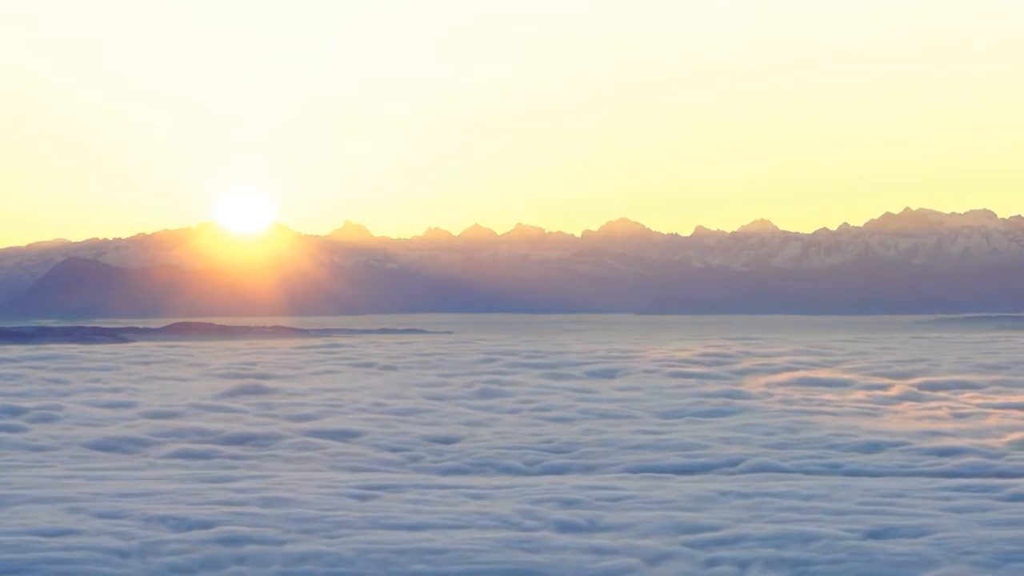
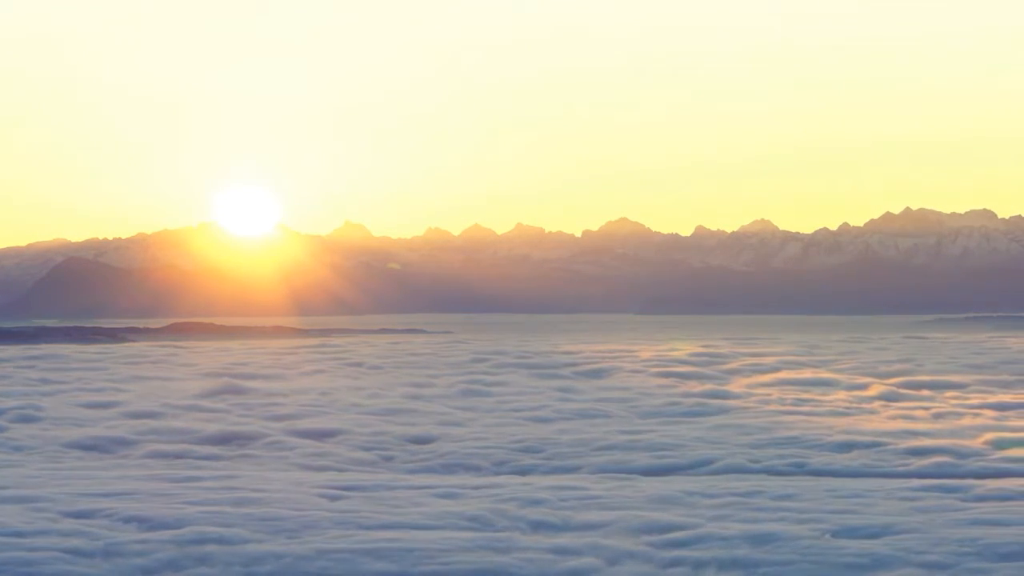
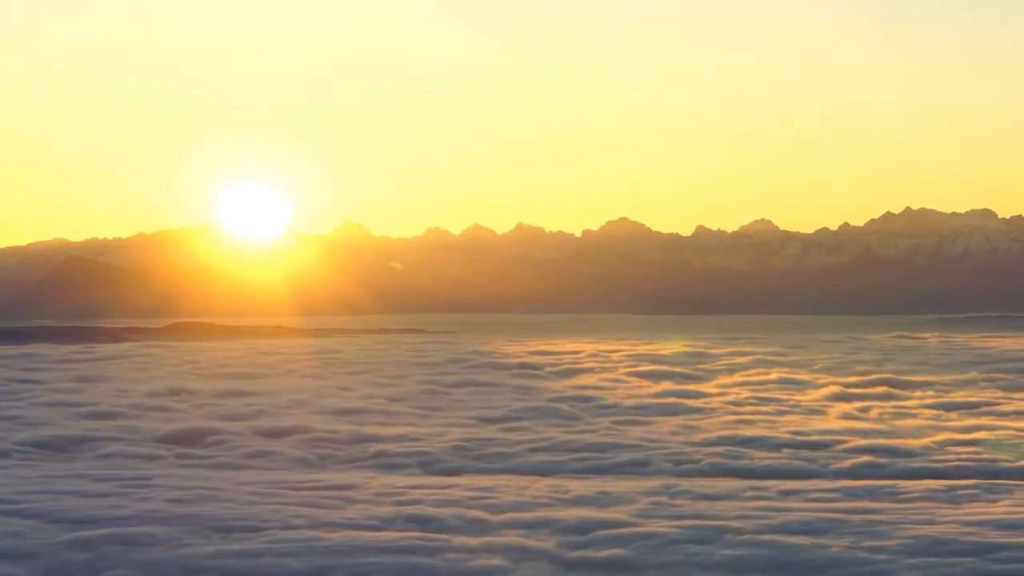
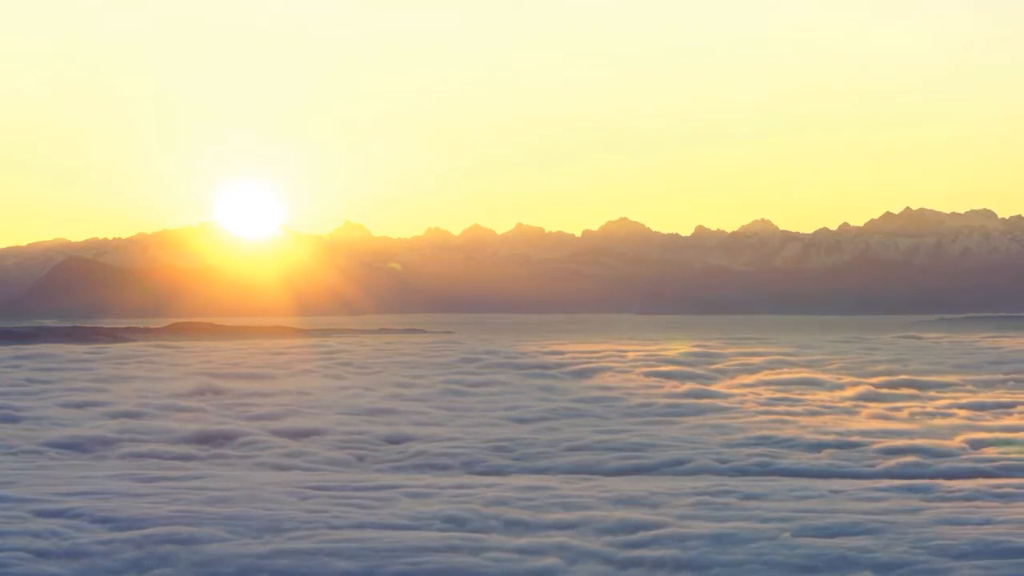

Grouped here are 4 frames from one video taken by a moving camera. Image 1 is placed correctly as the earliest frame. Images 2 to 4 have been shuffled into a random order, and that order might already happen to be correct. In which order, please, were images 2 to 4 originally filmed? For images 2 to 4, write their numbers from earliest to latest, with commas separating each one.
2, 4, 3
